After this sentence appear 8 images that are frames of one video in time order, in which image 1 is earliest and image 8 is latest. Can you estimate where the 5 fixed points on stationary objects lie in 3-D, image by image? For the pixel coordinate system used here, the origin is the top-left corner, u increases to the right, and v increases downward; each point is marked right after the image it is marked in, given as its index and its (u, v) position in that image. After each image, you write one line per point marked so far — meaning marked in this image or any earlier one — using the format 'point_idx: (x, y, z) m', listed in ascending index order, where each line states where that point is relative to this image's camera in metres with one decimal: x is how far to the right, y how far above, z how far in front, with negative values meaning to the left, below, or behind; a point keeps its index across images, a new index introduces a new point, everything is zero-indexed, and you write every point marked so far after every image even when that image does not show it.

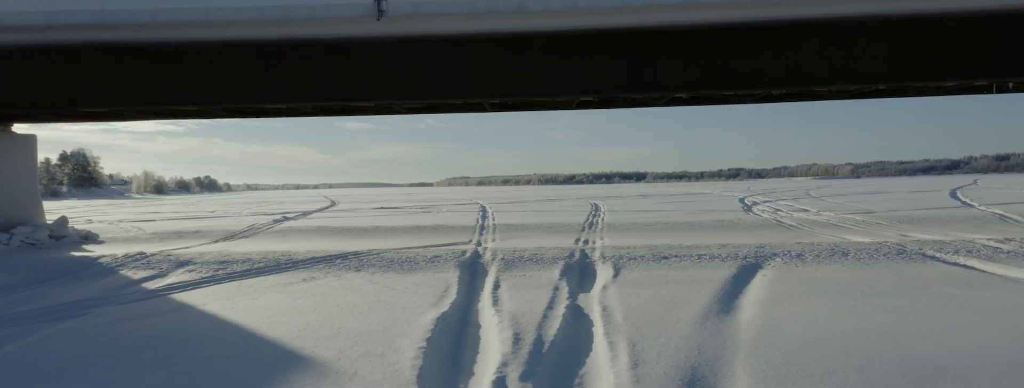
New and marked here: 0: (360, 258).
0: (-2.0, -0.9, +7.1) m
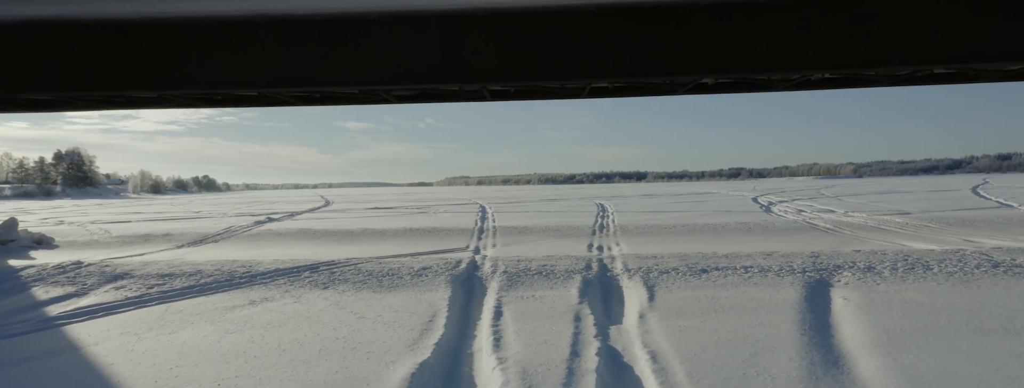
0: (-2.0, -0.9, +5.9) m
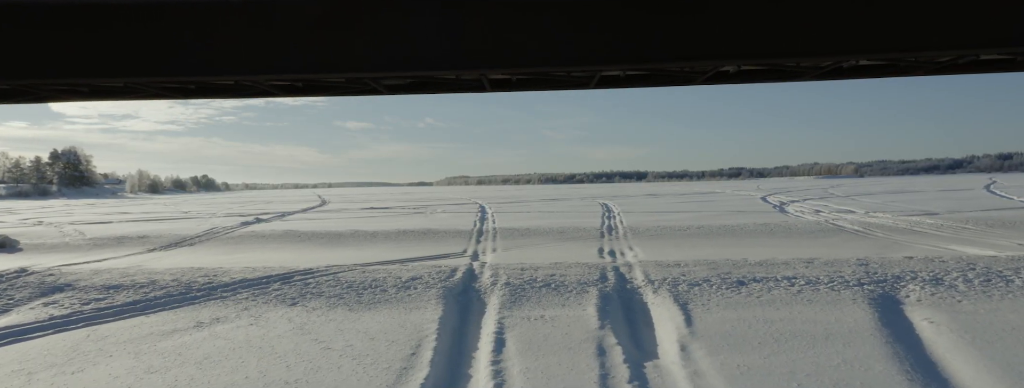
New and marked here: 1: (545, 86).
0: (-2.0, -0.8, +5.1) m
1: (+0.5, +1.8, +8.6) m
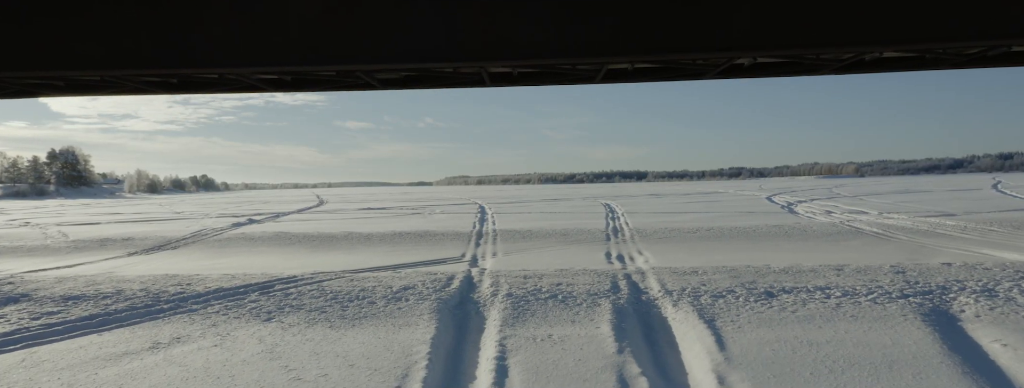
0: (-2.0, -0.9, +4.6) m
1: (+0.6, +1.7, +8.1) m
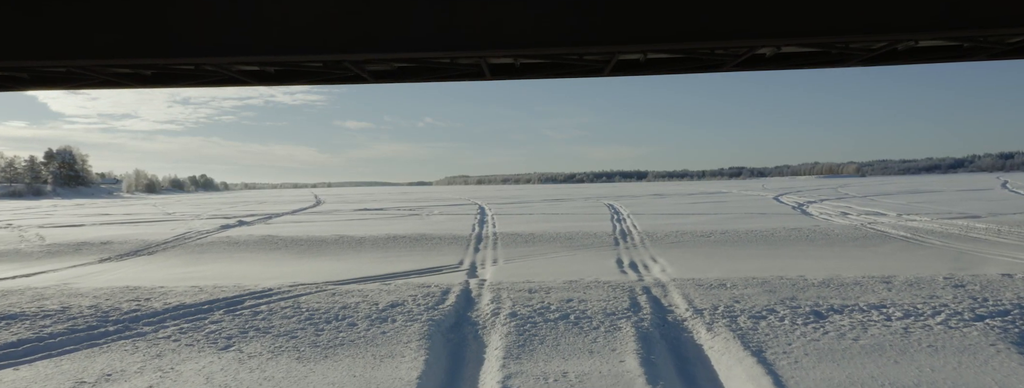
0: (-1.9, -0.9, +4.0) m
1: (+0.6, +1.7, +7.5) m
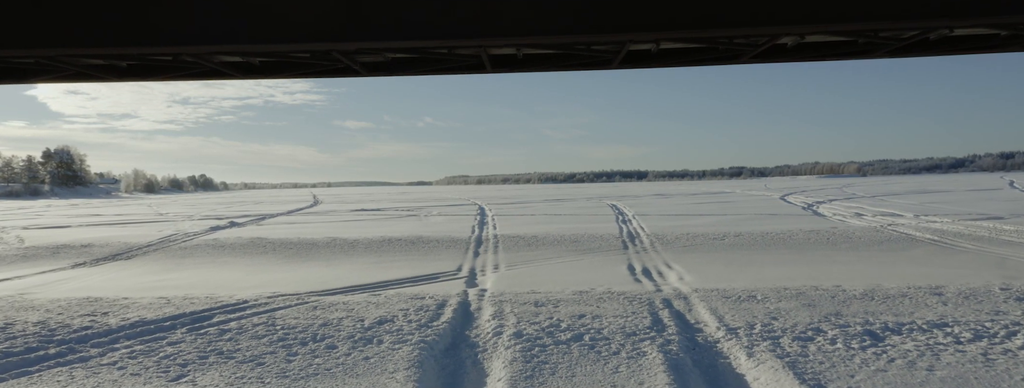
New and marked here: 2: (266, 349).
0: (-1.9, -0.9, +3.5) m
1: (+0.6, +1.7, +7.0) m
2: (-1.4, -0.9, +3.1) m
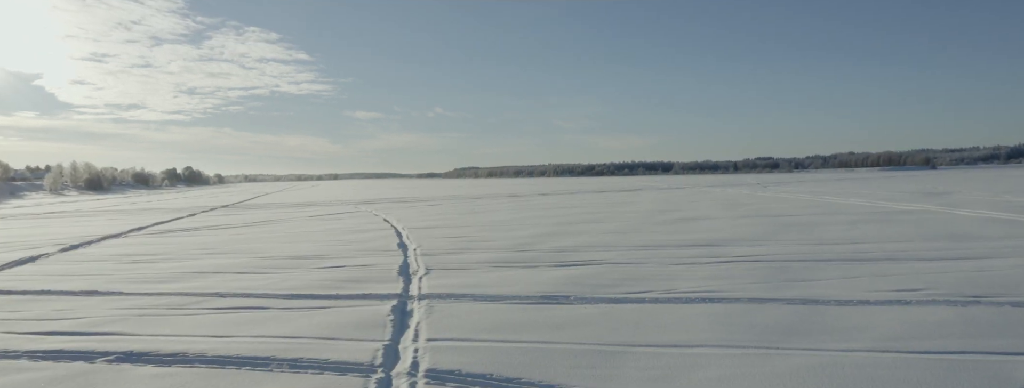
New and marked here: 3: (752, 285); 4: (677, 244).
0: (-1.9, -3.0, -21.8) m
1: (+0.7, -0.4, -18.4) m
2: (-1.4, -3.1, -22.3) m
3: (+4.9, -1.6, +10.4) m
4: (+5.2, -1.6, +16.9) m
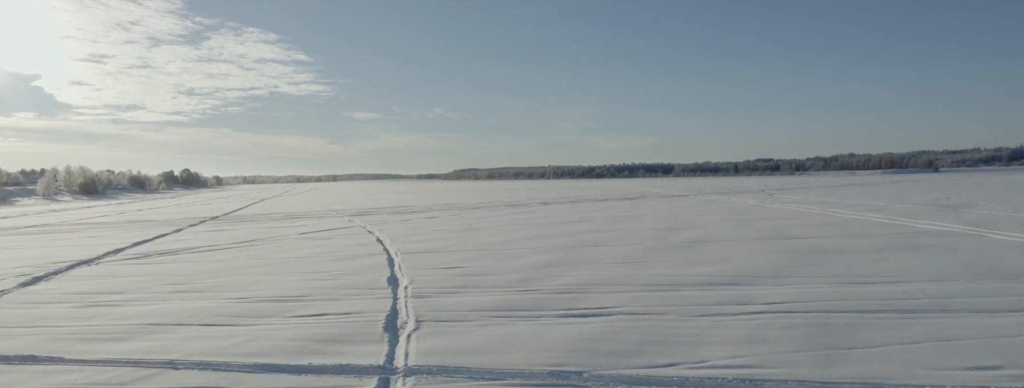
0: (-1.9, -4.0, -23.4) m
1: (+0.7, -1.3, -20.0) m
2: (-1.4, -4.0, -23.8) m
3: (+4.9, -2.5, +8.8) m
4: (+5.3, -2.5, +15.3) m
